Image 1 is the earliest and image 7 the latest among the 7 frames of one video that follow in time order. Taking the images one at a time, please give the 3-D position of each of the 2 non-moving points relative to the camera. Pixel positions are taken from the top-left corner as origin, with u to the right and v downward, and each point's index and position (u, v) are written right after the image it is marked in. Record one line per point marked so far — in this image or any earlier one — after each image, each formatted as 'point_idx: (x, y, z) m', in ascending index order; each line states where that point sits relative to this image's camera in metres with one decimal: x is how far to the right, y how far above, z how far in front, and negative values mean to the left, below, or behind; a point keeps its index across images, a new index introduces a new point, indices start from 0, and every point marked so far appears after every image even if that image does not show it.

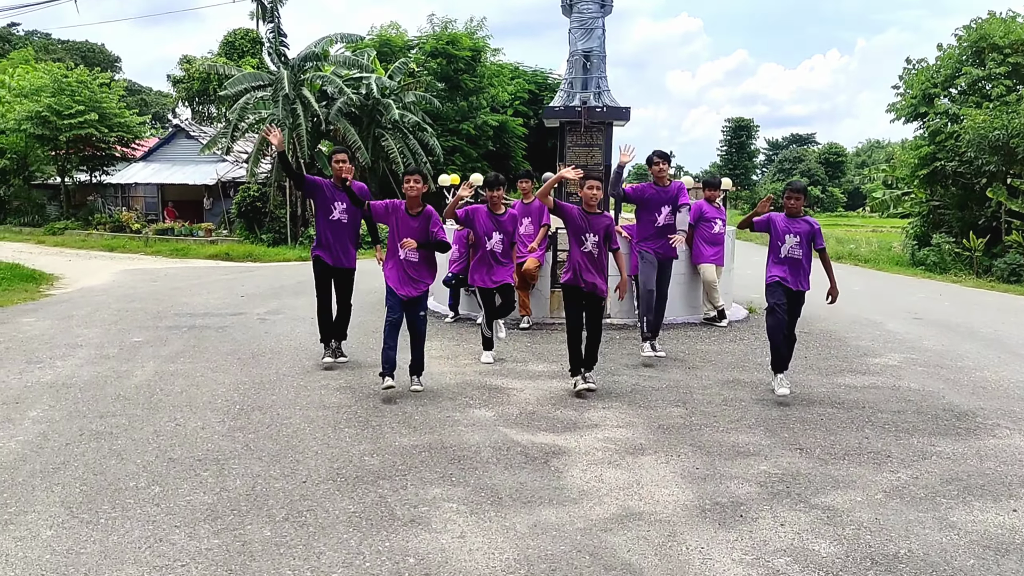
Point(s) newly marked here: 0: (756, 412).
0: (+1.3, -0.7, +5.0) m
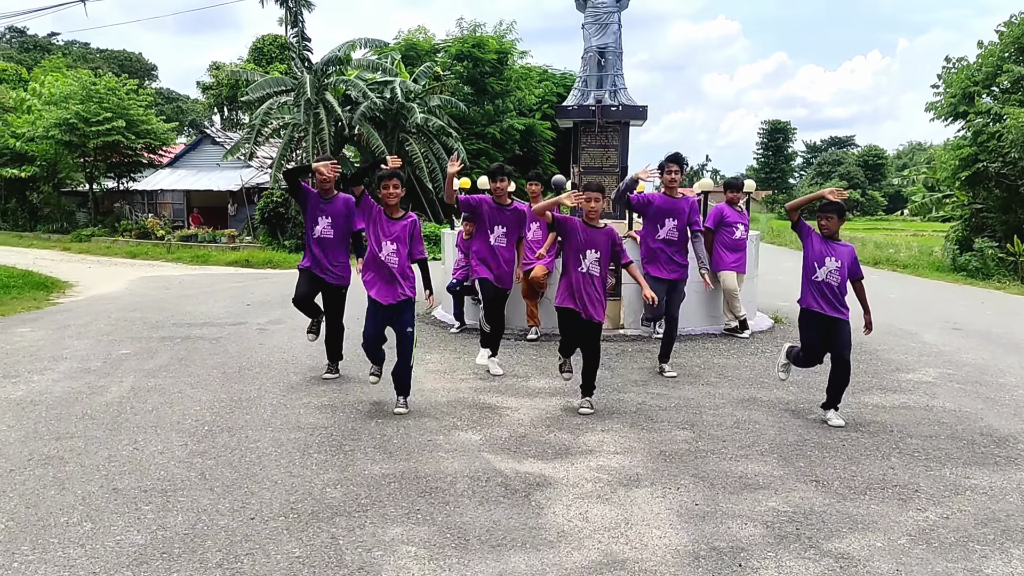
0: (+1.3, -0.7, +4.5) m
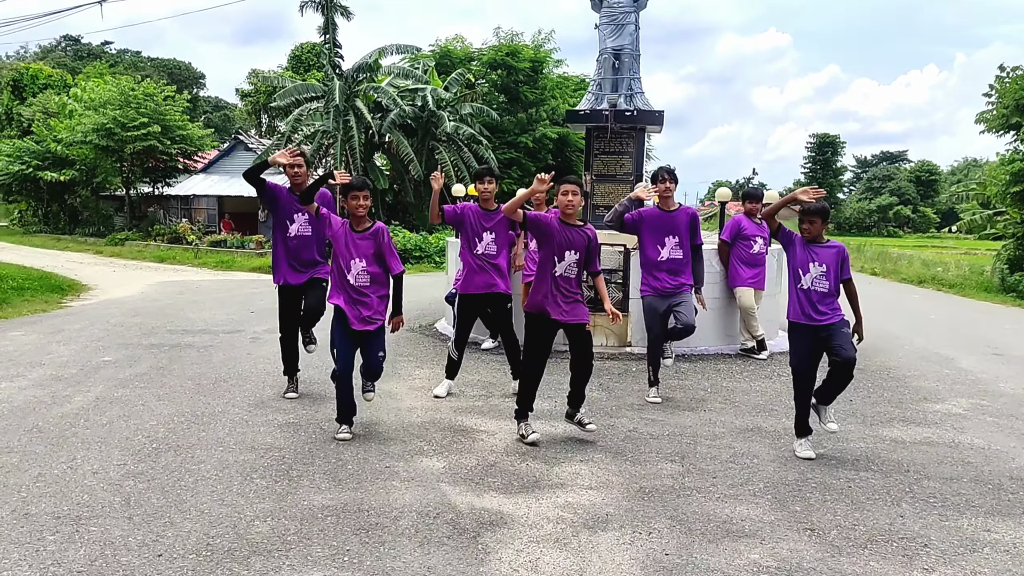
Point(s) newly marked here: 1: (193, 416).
0: (+1.1, -0.8, +4.0) m
1: (-1.7, -0.7, +4.9) m
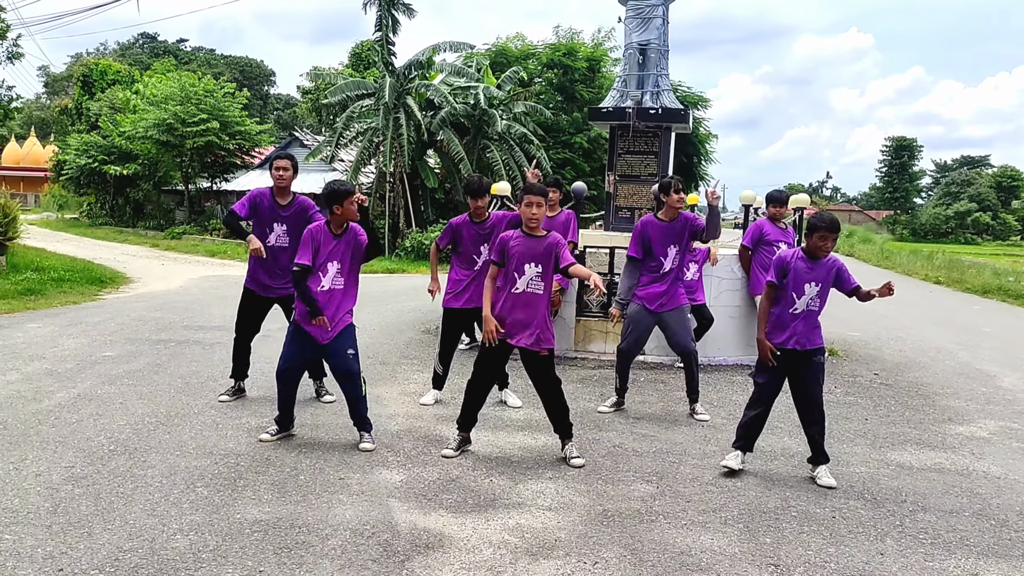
0: (+1.0, -0.8, +3.7) m
1: (-1.8, -0.7, +4.8) m
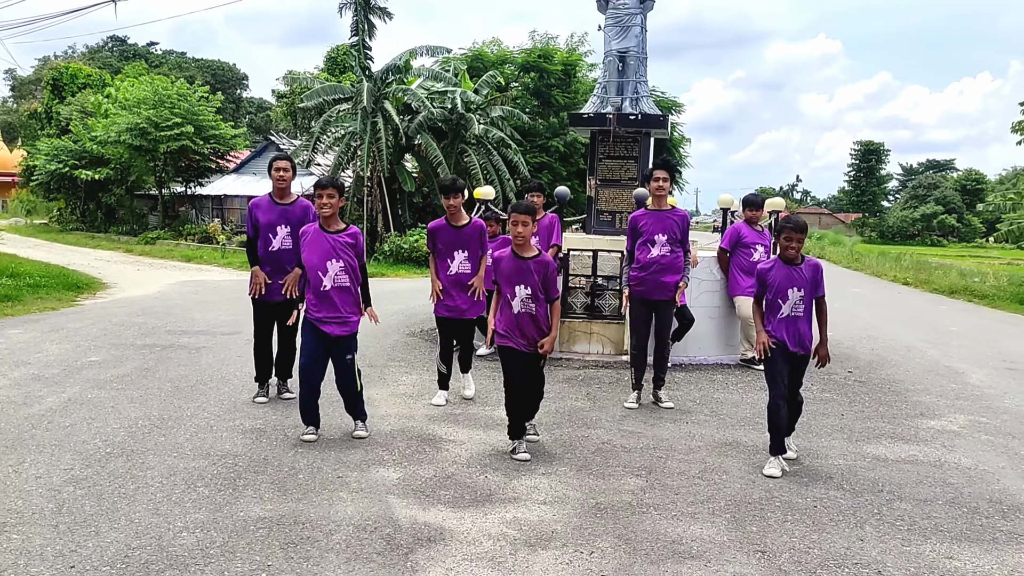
0: (+0.9, -0.9, +3.8) m
1: (-1.9, -0.7, +4.8) m
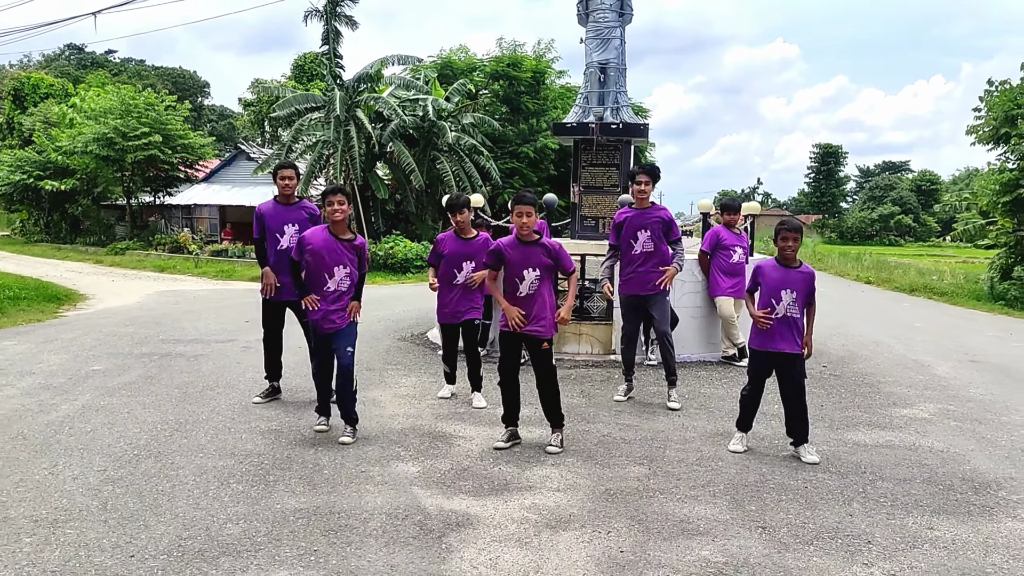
0: (+1.0, -0.9, +4.1) m
1: (-1.8, -0.7, +5.0) m
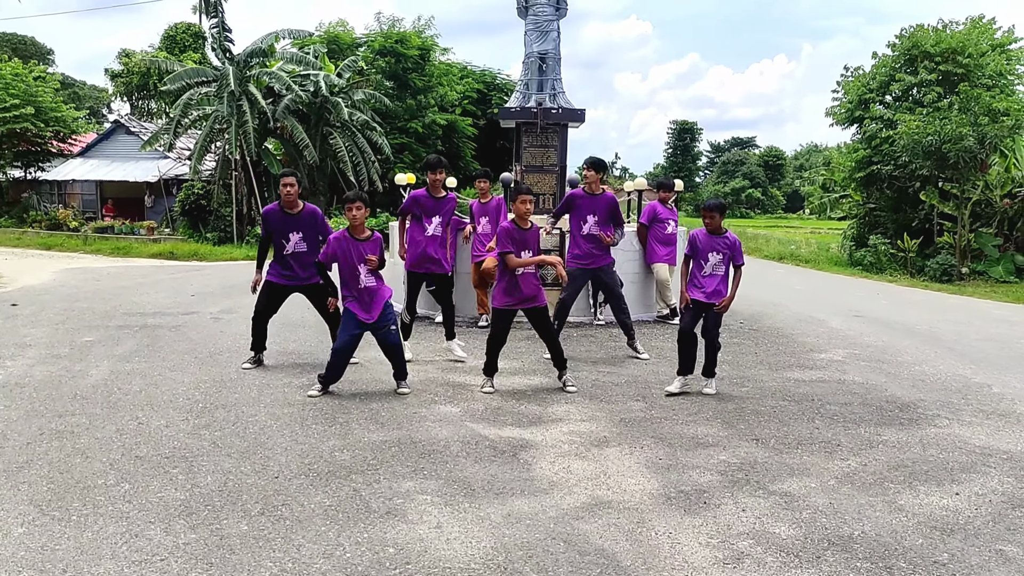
0: (+1.1, -0.7, +5.1) m
1: (-1.8, -0.6, +5.6) m
